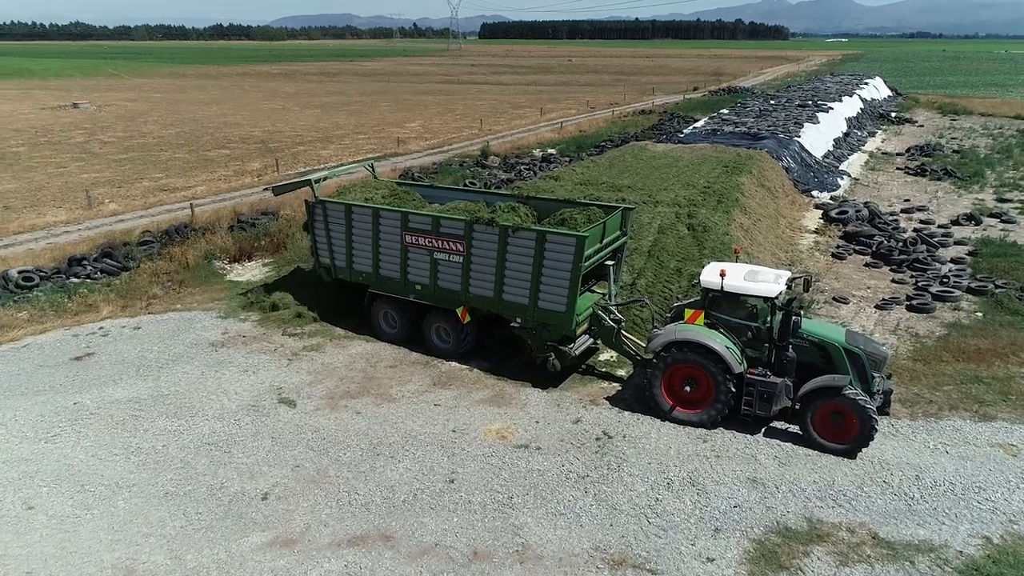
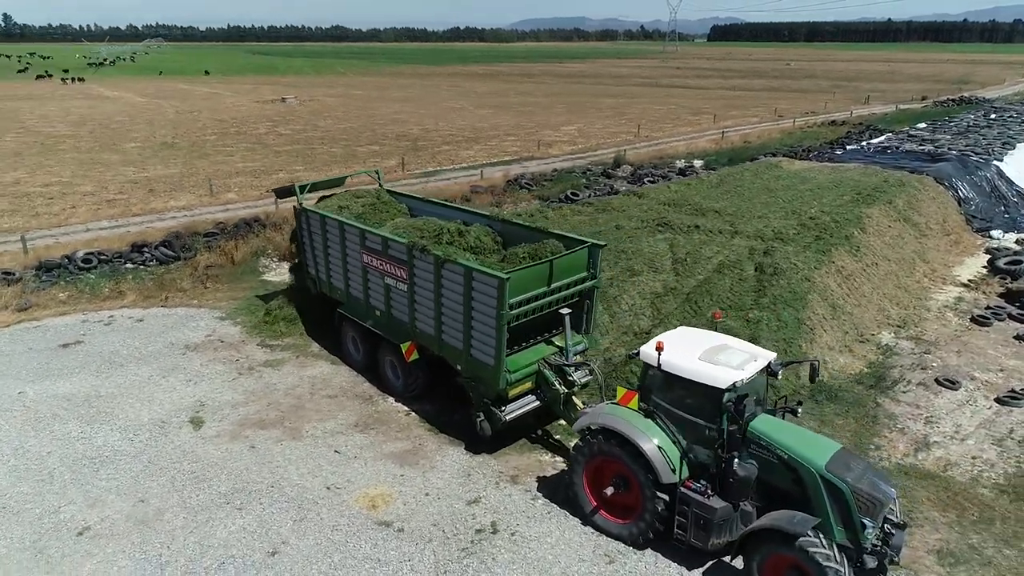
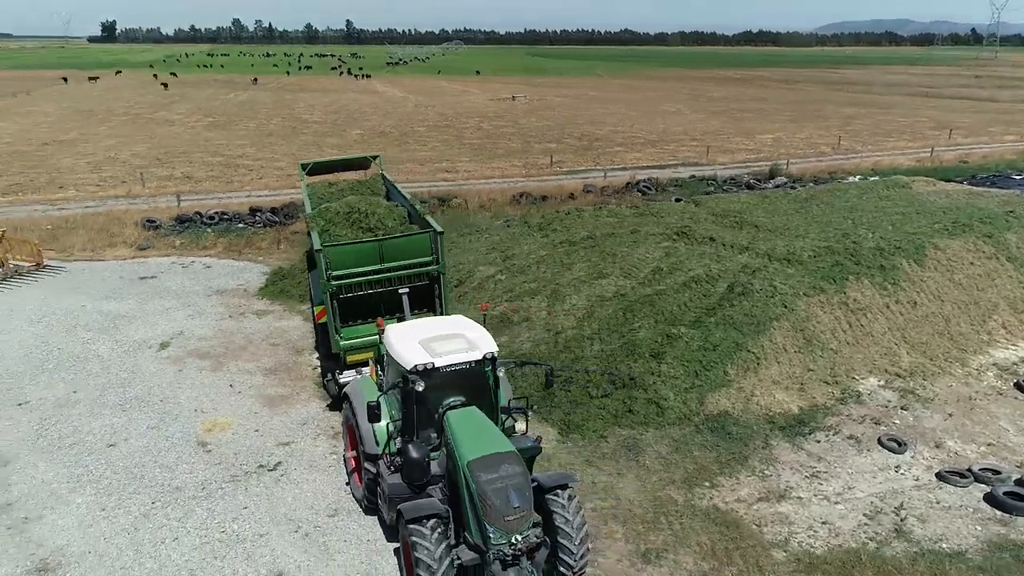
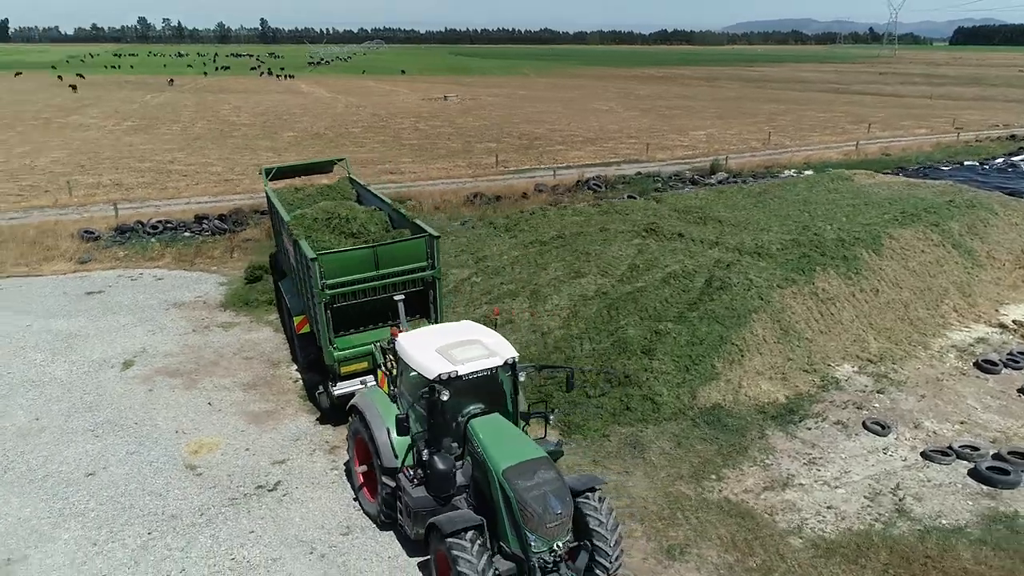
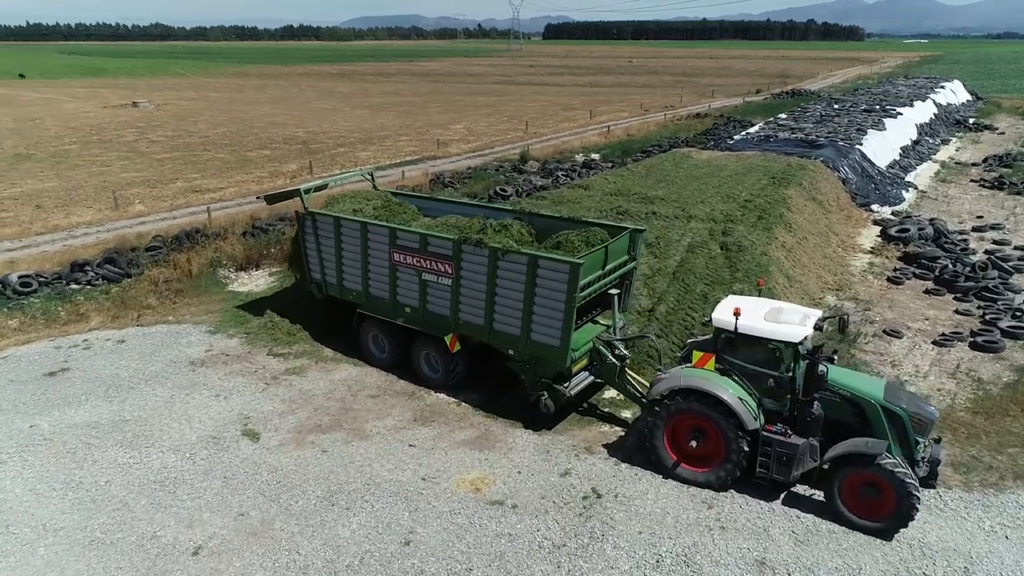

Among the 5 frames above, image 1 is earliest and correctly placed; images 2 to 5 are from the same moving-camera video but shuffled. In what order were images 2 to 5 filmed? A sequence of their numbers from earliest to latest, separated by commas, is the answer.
5, 2, 4, 3
